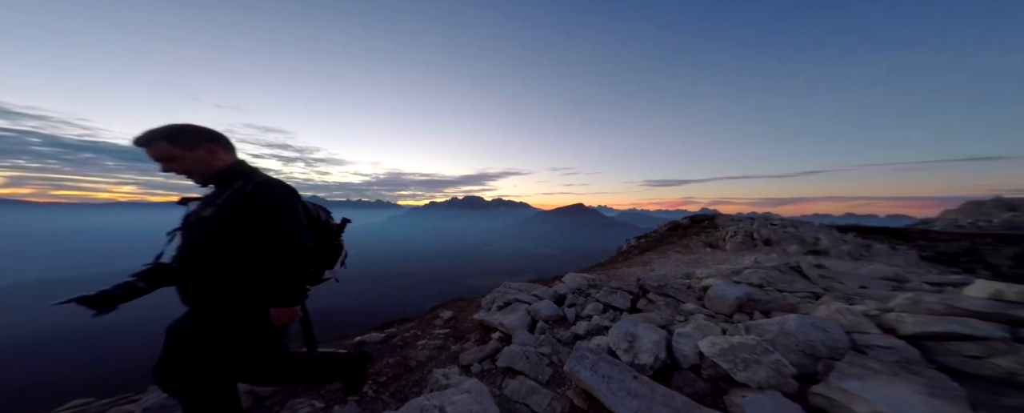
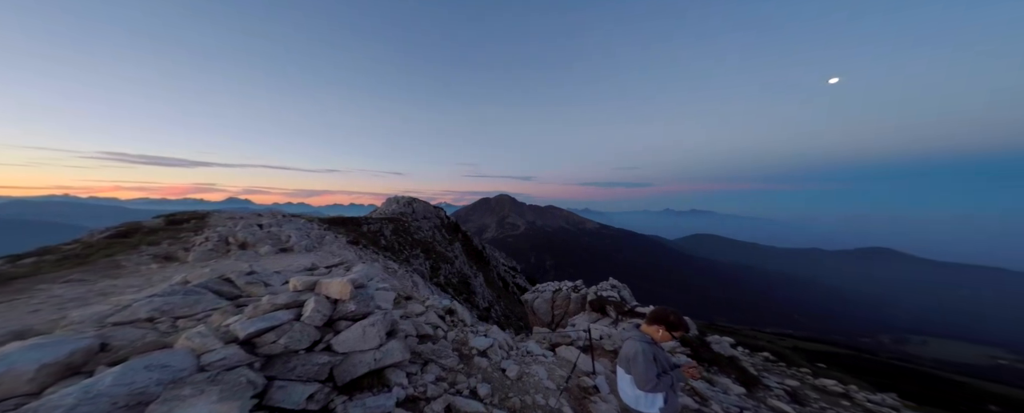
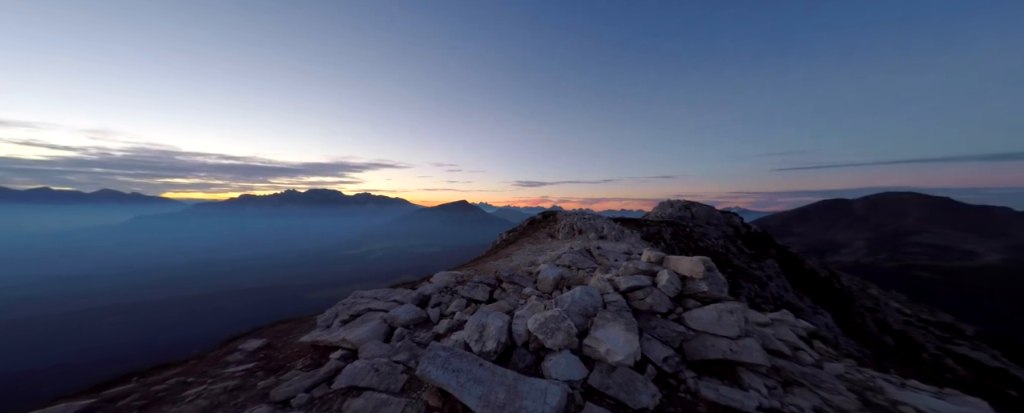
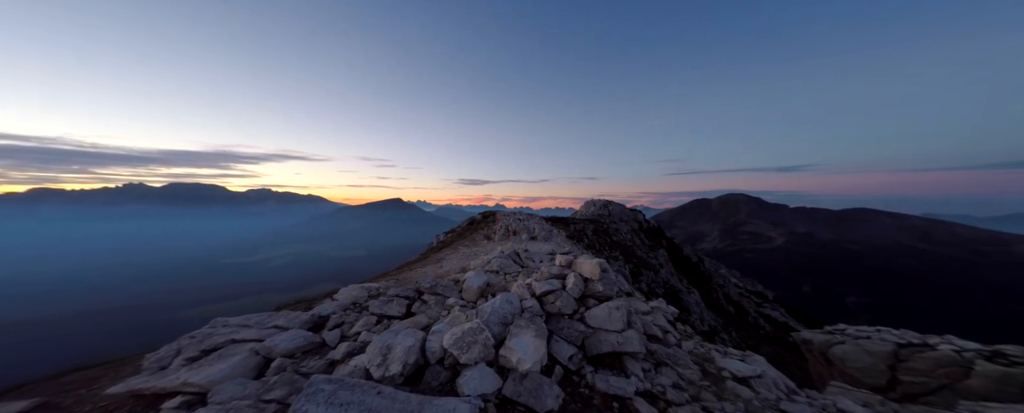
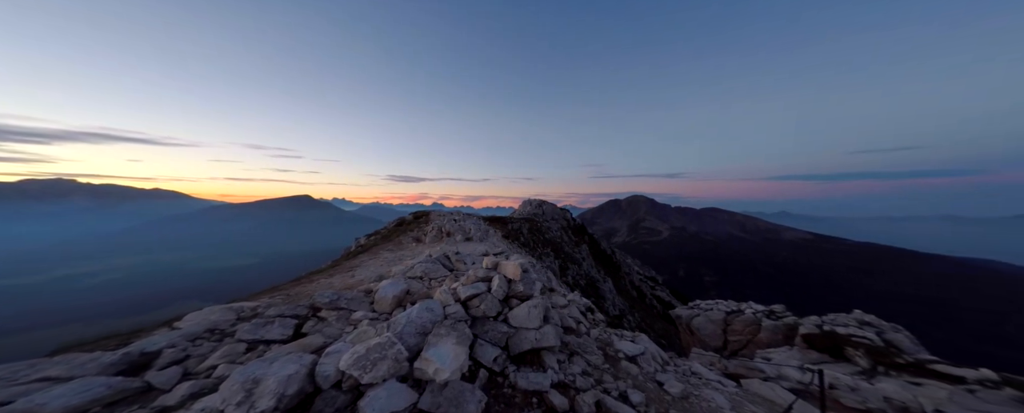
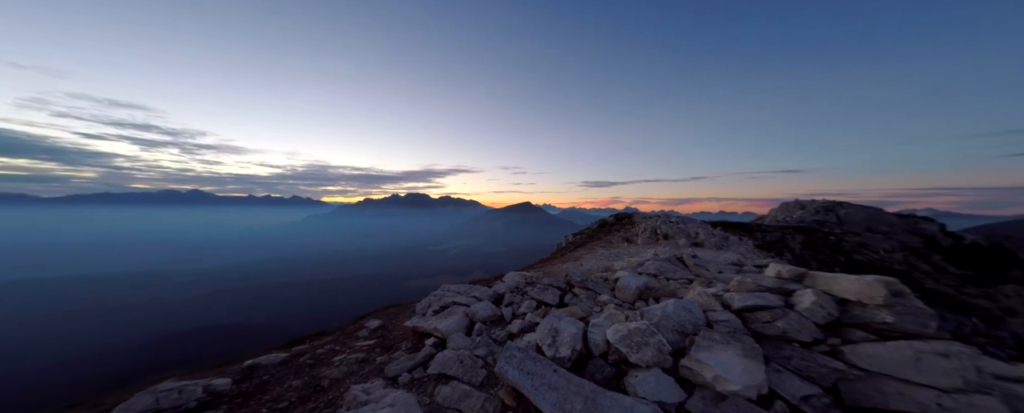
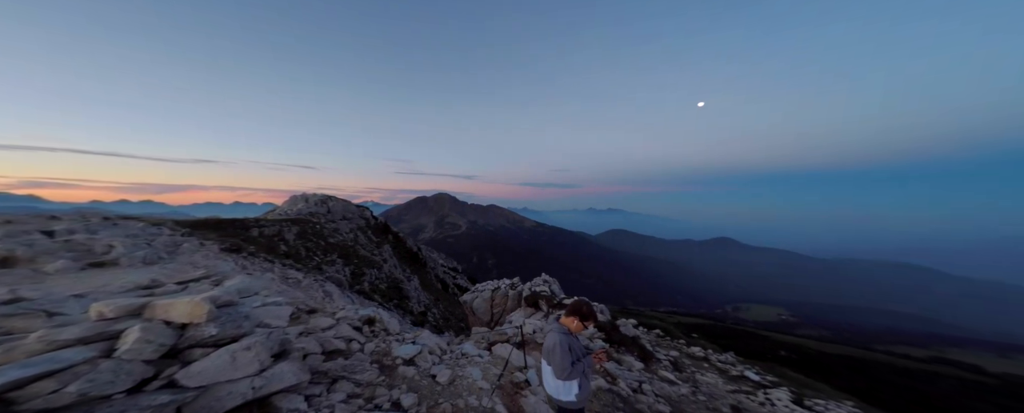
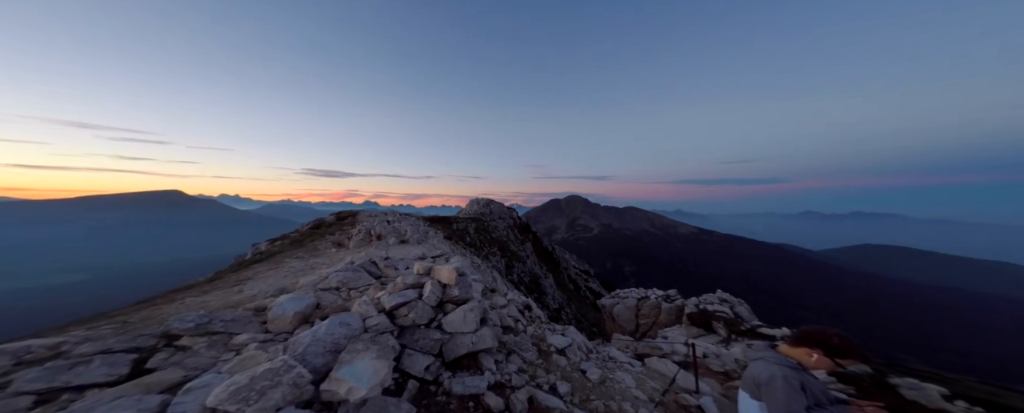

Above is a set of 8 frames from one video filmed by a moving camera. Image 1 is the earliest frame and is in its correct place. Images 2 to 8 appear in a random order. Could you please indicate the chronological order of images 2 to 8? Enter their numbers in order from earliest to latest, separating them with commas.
6, 3, 4, 5, 8, 2, 7
